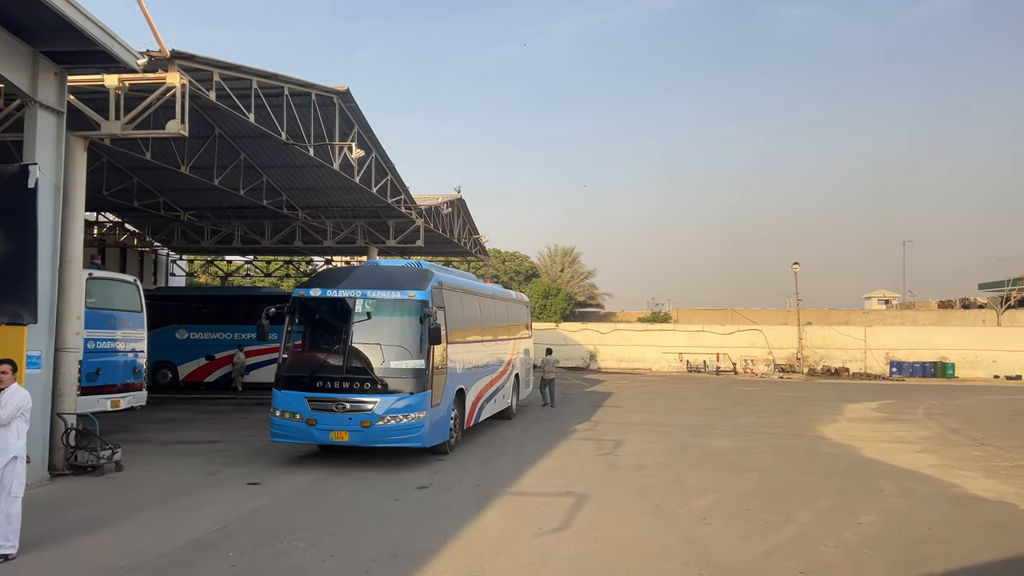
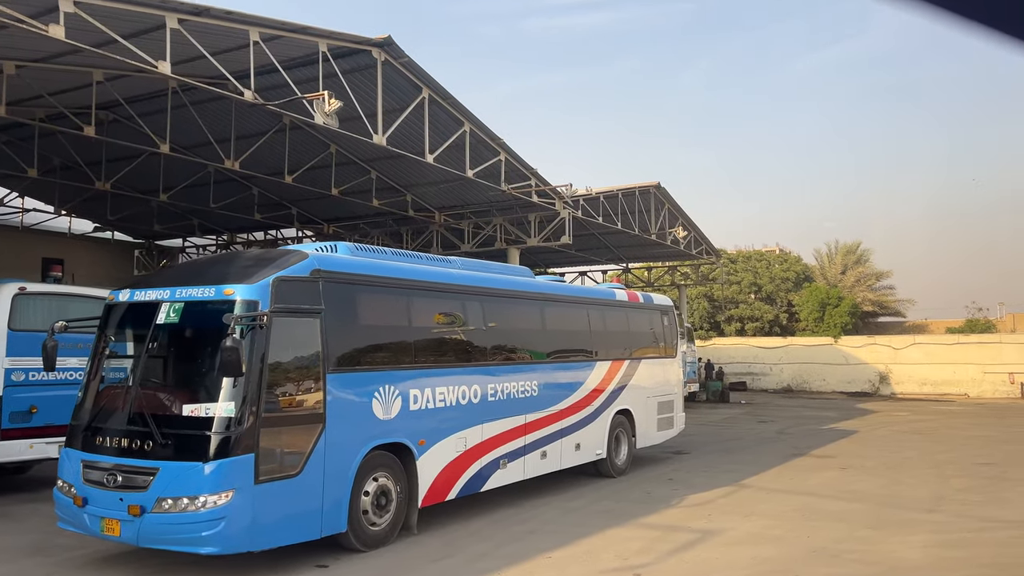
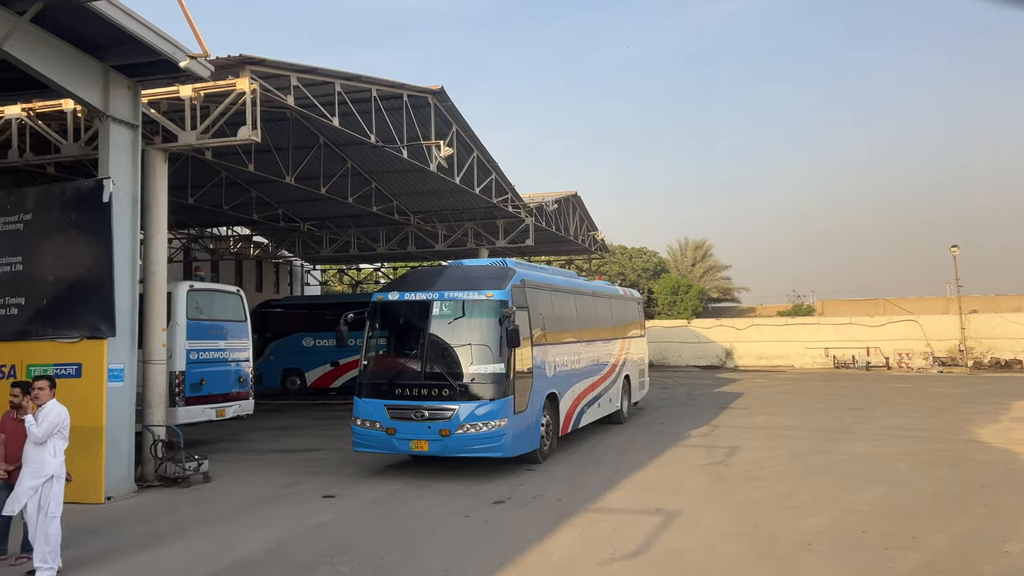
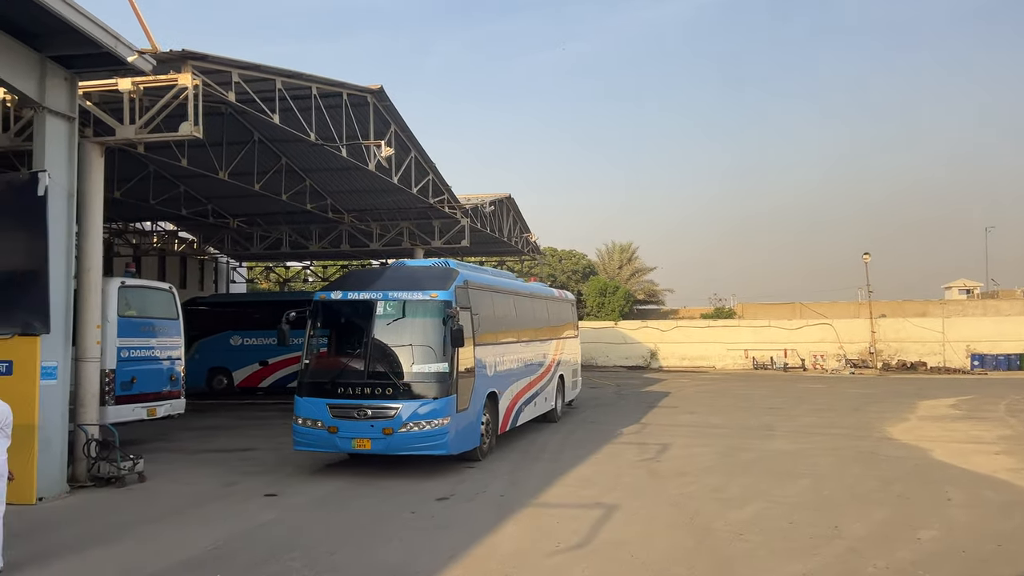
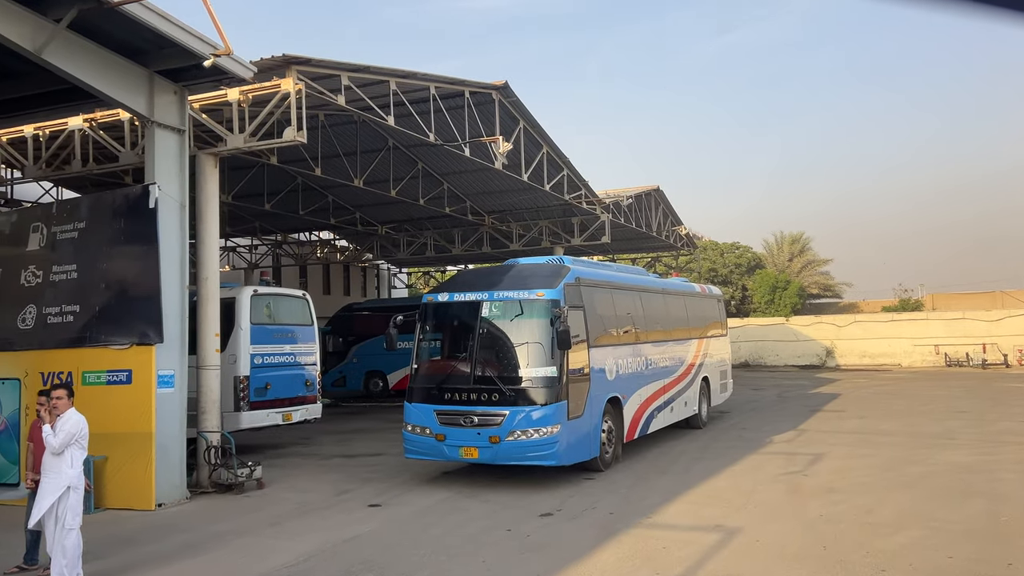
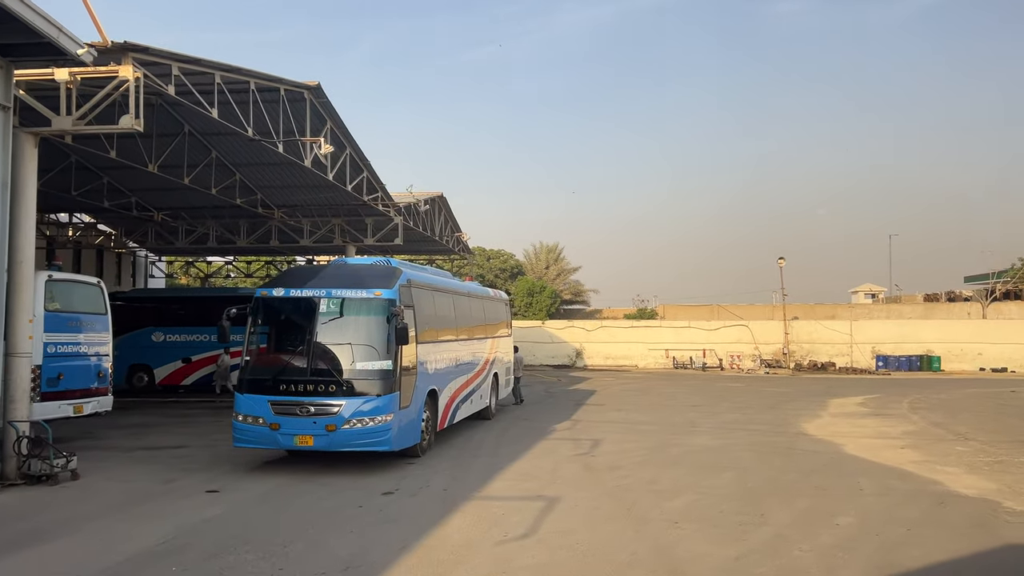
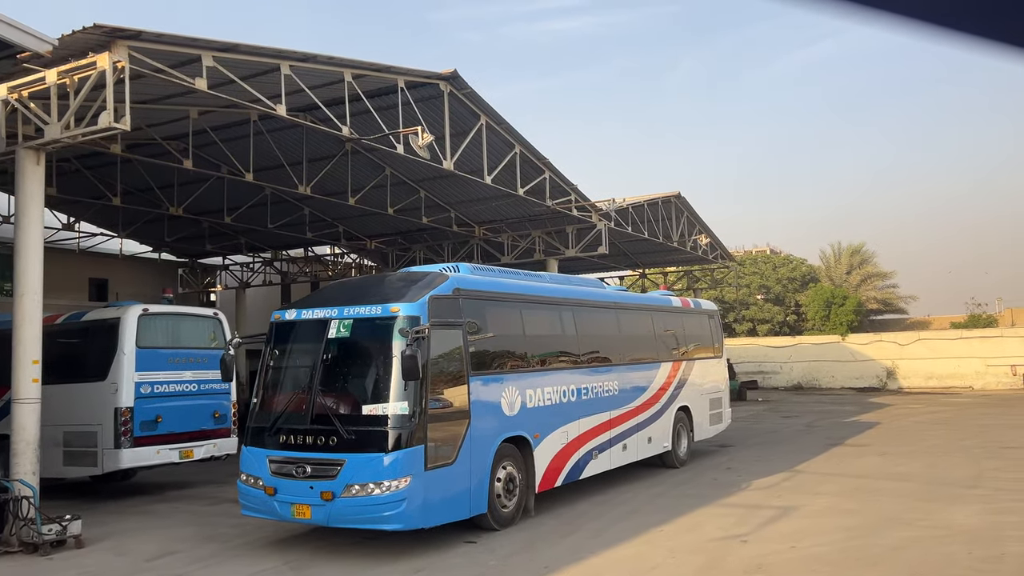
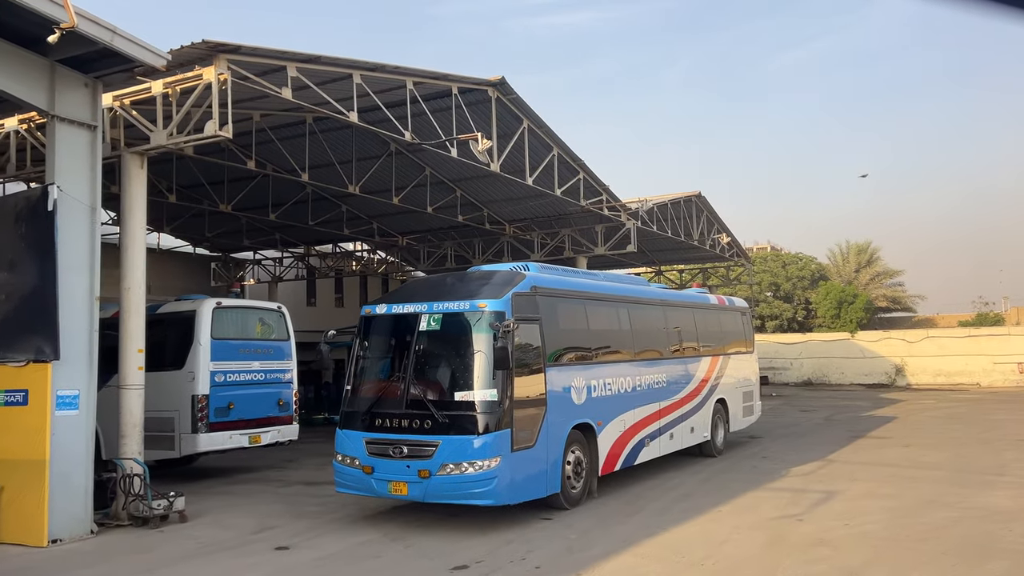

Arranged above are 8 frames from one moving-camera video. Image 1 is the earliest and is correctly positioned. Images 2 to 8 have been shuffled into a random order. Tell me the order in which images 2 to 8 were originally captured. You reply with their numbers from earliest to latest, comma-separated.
6, 4, 3, 5, 8, 7, 2
